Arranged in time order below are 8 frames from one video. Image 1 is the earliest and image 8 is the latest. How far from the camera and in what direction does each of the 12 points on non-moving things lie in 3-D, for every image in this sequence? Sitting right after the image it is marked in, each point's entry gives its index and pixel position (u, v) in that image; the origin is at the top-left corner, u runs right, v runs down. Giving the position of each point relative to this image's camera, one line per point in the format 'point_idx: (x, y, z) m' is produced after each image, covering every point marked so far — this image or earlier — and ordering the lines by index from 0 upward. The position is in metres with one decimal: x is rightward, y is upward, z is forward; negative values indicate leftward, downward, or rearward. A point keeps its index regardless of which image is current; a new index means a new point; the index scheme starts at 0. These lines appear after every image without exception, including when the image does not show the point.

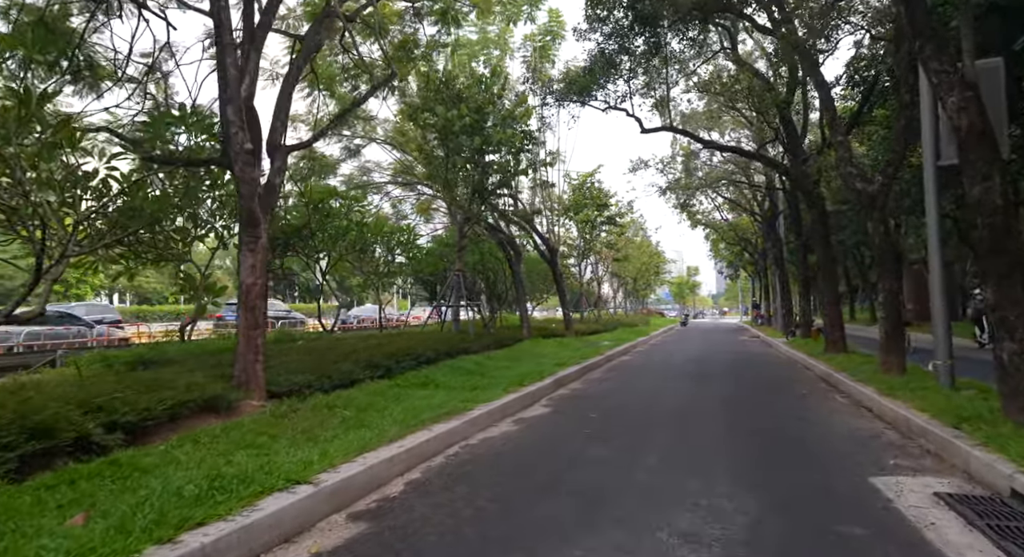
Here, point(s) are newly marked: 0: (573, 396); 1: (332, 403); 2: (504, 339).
0: (+1.2, -2.3, +10.9) m
1: (-2.3, -1.6, +7.0) m
2: (-0.3, -1.8, +16.7) m
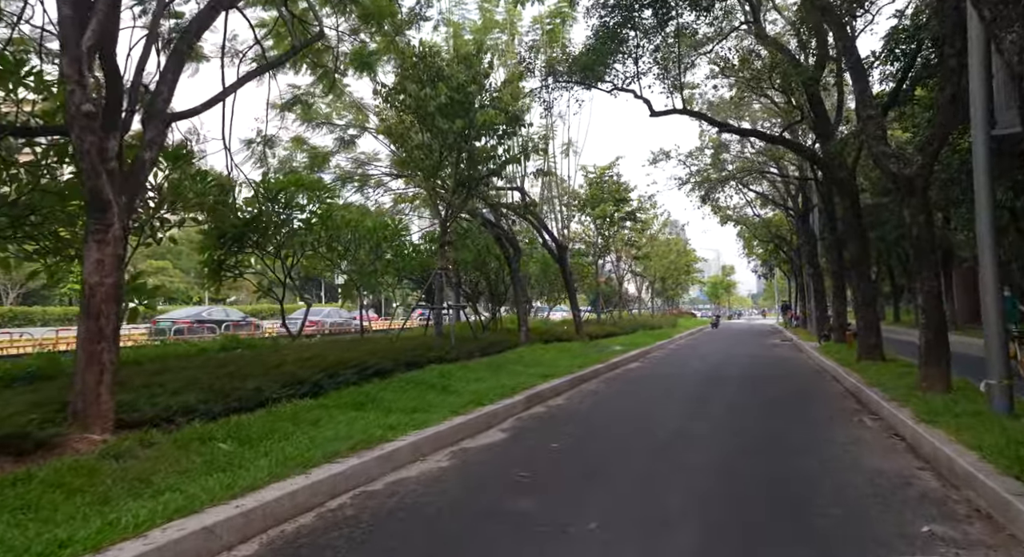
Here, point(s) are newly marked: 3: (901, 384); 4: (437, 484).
0: (+0.5, -2.3, +9.3) m
1: (-3.1, -1.6, +5.7) m
2: (-0.6, -1.8, +15.2) m
3: (+7.9, -2.1, +11.4) m
4: (-0.7, -2.1, +5.6) m
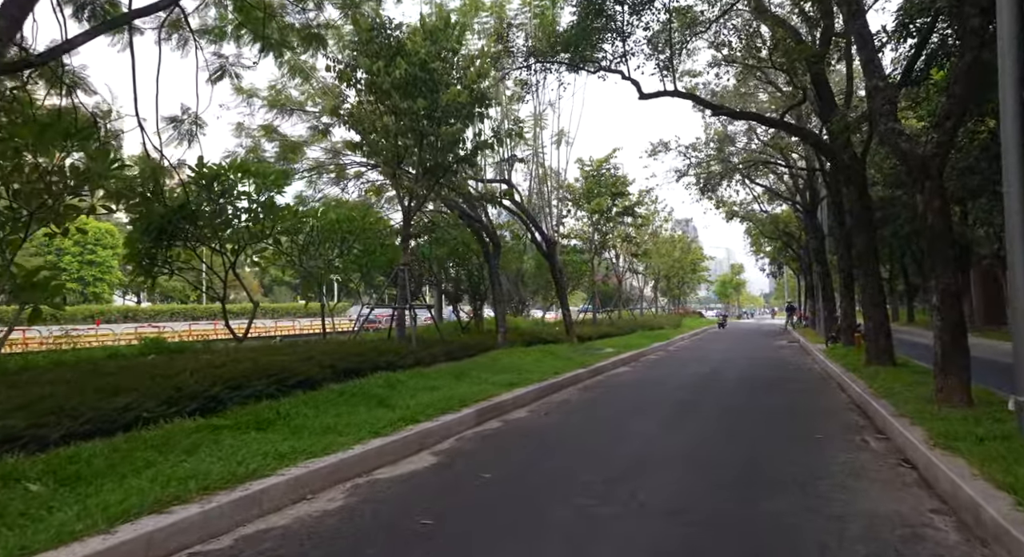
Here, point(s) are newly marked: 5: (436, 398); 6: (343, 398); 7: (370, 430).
0: (-0.2, -2.2, +8.1) m
1: (-3.9, -1.5, +4.5) m
2: (-1.3, -1.7, +14.0) m
3: (+7.1, -2.1, +10.0) m
4: (-1.6, -2.0, +4.4) m
5: (-1.2, -1.9, +8.8) m
6: (-2.4, -1.7, +8.2) m
7: (-1.7, -1.8, +6.8) m
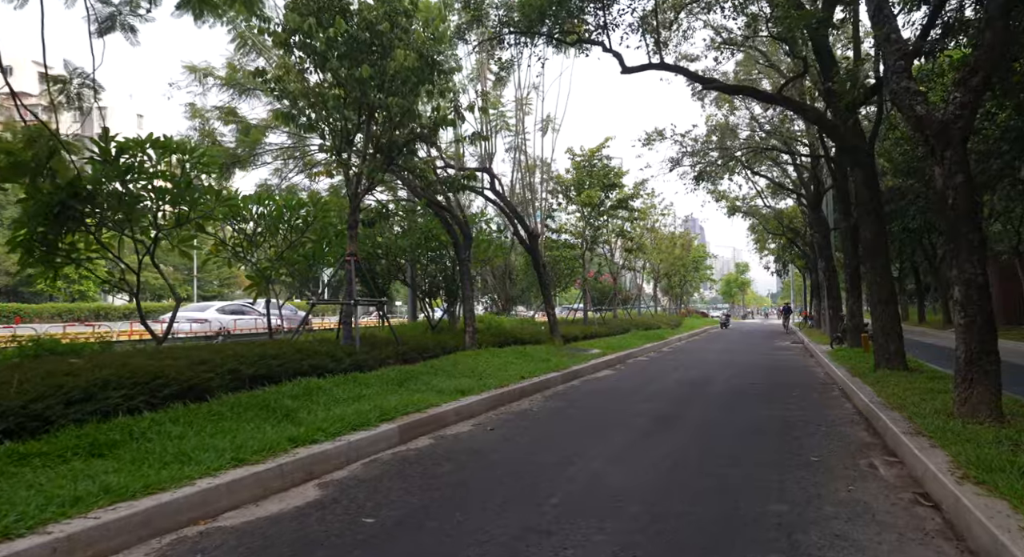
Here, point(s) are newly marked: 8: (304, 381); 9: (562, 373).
0: (-1.1, -2.1, +6.6) m
1: (-4.8, -1.4, +3.1) m
2: (-2.1, -1.6, +12.5) m
3: (+6.3, -1.9, +8.4) m
4: (-2.5, -1.9, +2.9) m
5: (-2.0, -1.7, +7.3) m
6: (-3.3, -1.6, +6.7) m
7: (-2.6, -1.7, +5.4) m
8: (-3.0, -1.5, +8.3) m
9: (+1.2, -2.3, +13.7) m
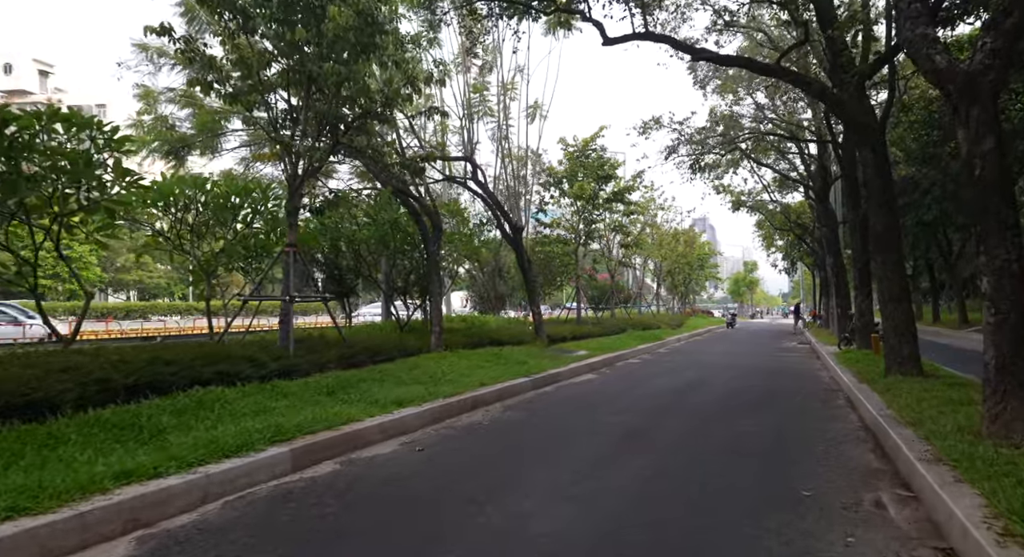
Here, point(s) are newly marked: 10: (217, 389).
0: (-1.9, -2.0, +5.3) m
1: (-5.7, -1.3, +1.8) m
2: (-2.8, -1.4, +11.2) m
3: (+5.5, -1.8, +7.0) m
4: (-3.4, -1.8, +1.6) m
5: (-2.8, -1.6, +6.1) m
6: (-4.1, -1.5, +5.4) m
7: (-3.4, -1.6, +4.1) m
8: (-3.8, -1.4, +7.0) m
9: (+0.5, -2.2, +12.4) m
10: (-3.7, -1.4, +7.3) m
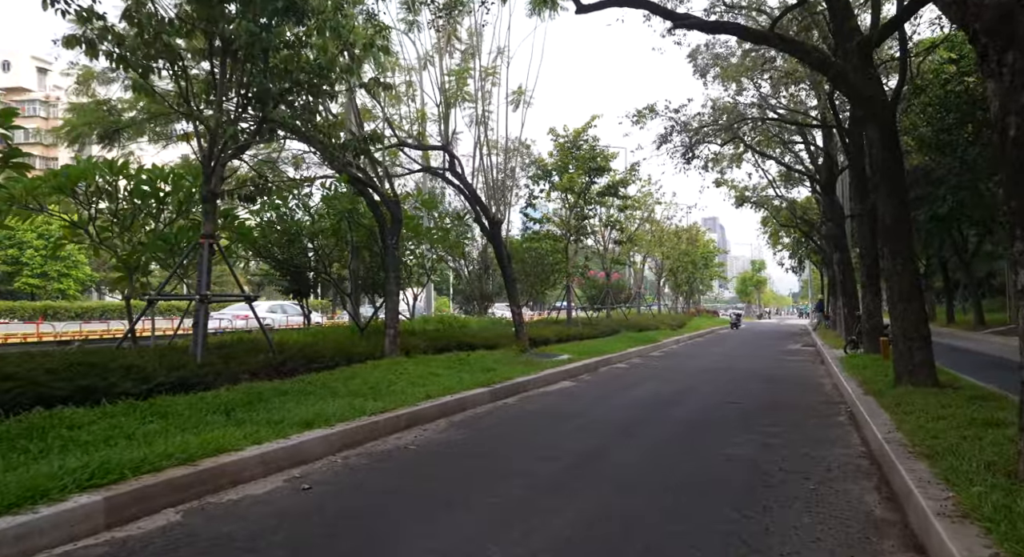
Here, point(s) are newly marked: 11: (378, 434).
0: (-2.8, -1.9, +3.9) m
1: (-6.7, -1.2, +0.5) m
2: (-3.6, -1.4, +9.9) m
3: (+4.6, -1.8, +5.6) m
4: (-4.3, -1.7, +0.3) m
5: (-3.7, -1.6, +4.7) m
6: (-5.0, -1.4, +4.1) m
7: (-4.3, -1.5, +2.8) m
8: (-4.7, -1.4, +5.7) m
9: (-0.3, -2.1, +11.0) m
10: (-4.6, -1.4, +6.0) m
11: (-1.7, -2.0, +7.5) m
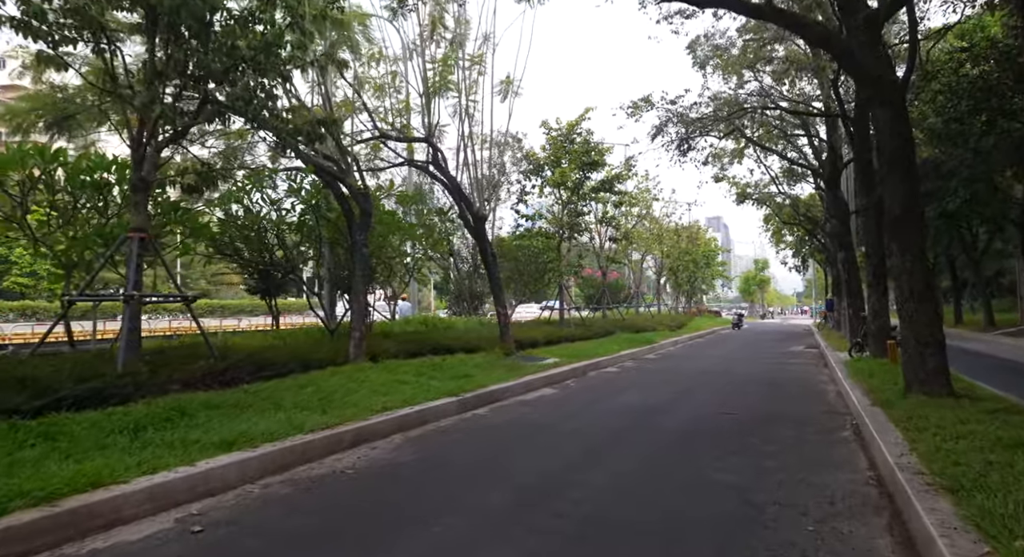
0: (-3.3, -1.9, +3.0) m
1: (-7.2, -1.2, -0.4) m
2: (-4.1, -1.4, +9.0) m
3: (+4.1, -1.8, +4.6) m
4: (-4.9, -1.7, -0.6) m
5: (-4.2, -1.6, +3.8) m
6: (-5.5, -1.4, +3.2) m
7: (-4.9, -1.5, +1.9) m
8: (-5.2, -1.4, +4.8) m
9: (-0.8, -2.1, +10.1) m
10: (-5.1, -1.4, +5.1) m
11: (-2.2, -2.0, +6.6) m
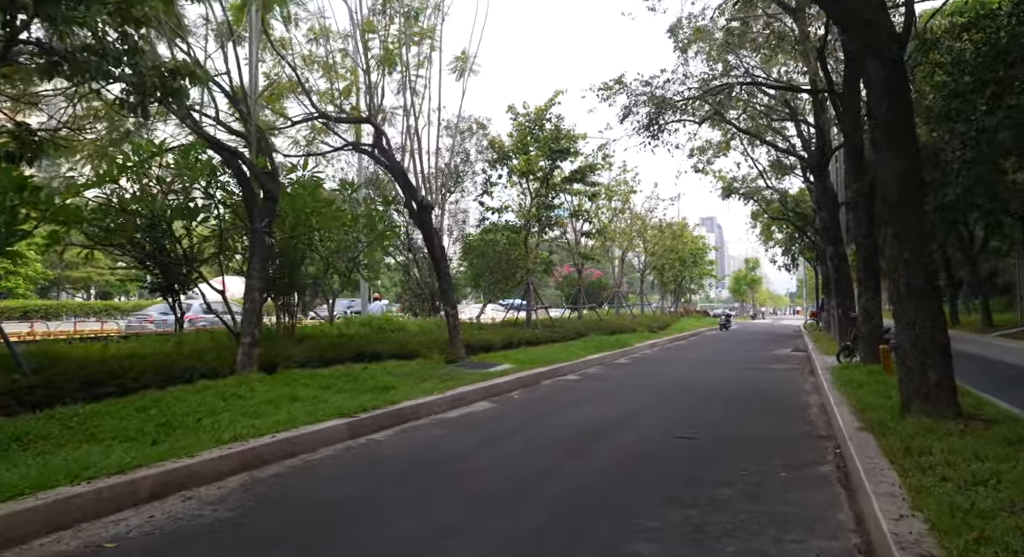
0: (-4.5, -1.8, +1.2) m
1: (-8.4, -1.1, -2.3) m
2: (-5.4, -1.3, +7.1) m
3: (+2.9, -1.7, +2.8) m
4: (-6.0, -1.6, -2.4) m
5: (-5.4, -1.5, +2.0) m
6: (-6.7, -1.3, +1.4) m
7: (-6.0, -1.4, 0.0) m
8: (-6.4, -1.3, +2.9) m
9: (-2.0, -2.0, +8.2) m
10: (-6.3, -1.3, +3.2) m
11: (-3.4, -1.9, +4.8) m
